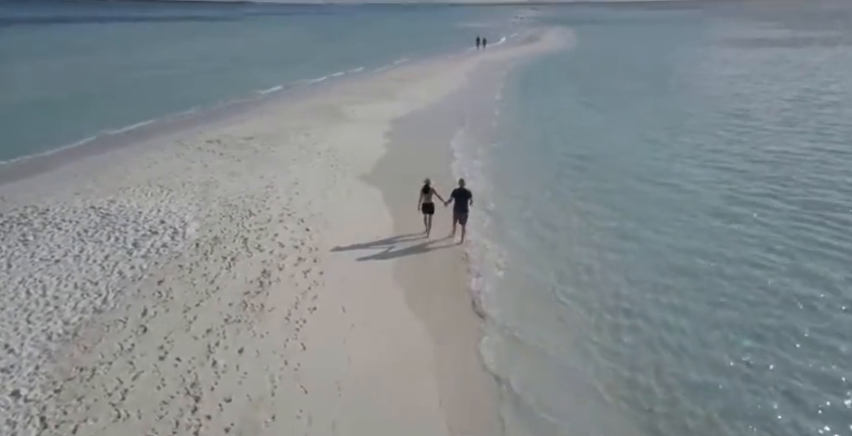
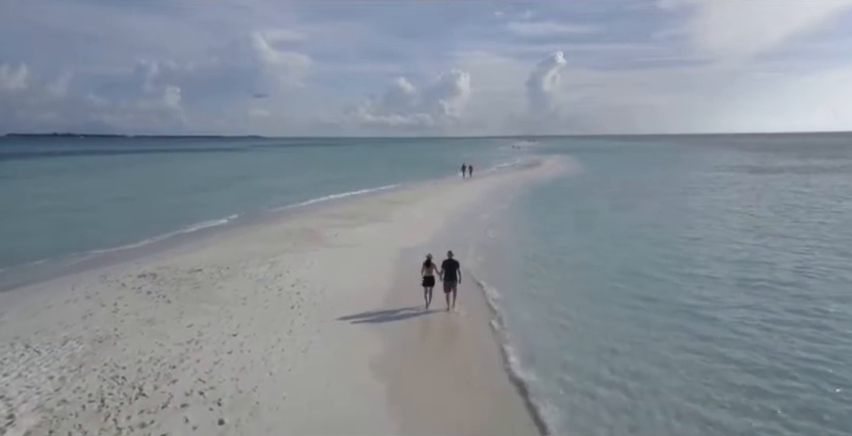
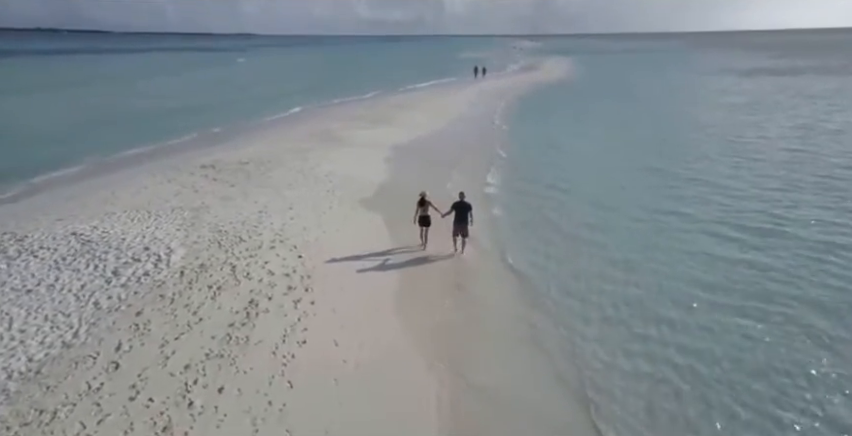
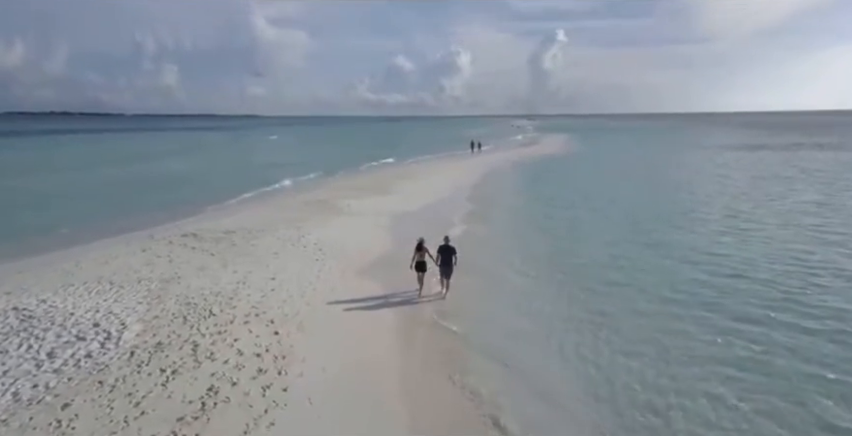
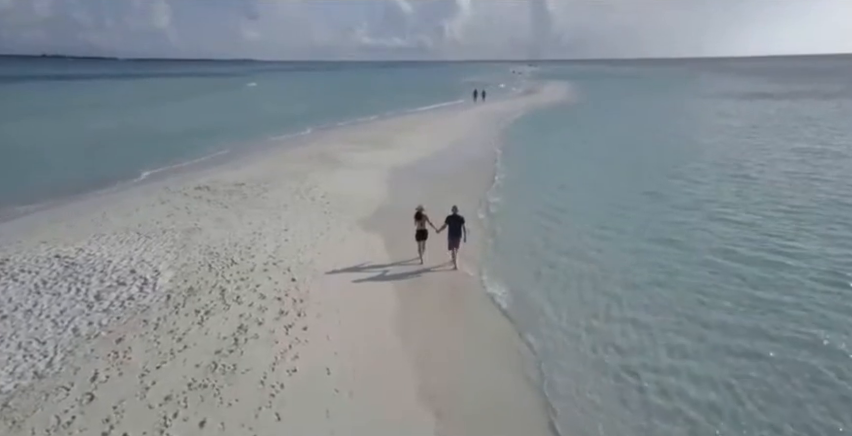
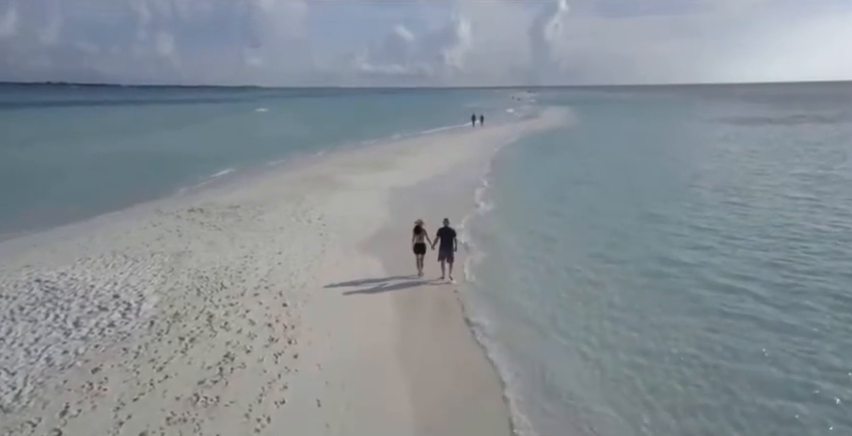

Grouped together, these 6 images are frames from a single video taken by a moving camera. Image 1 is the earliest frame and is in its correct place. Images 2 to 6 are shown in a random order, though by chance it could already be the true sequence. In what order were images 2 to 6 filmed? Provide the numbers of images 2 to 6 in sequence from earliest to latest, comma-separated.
3, 5, 6, 4, 2
